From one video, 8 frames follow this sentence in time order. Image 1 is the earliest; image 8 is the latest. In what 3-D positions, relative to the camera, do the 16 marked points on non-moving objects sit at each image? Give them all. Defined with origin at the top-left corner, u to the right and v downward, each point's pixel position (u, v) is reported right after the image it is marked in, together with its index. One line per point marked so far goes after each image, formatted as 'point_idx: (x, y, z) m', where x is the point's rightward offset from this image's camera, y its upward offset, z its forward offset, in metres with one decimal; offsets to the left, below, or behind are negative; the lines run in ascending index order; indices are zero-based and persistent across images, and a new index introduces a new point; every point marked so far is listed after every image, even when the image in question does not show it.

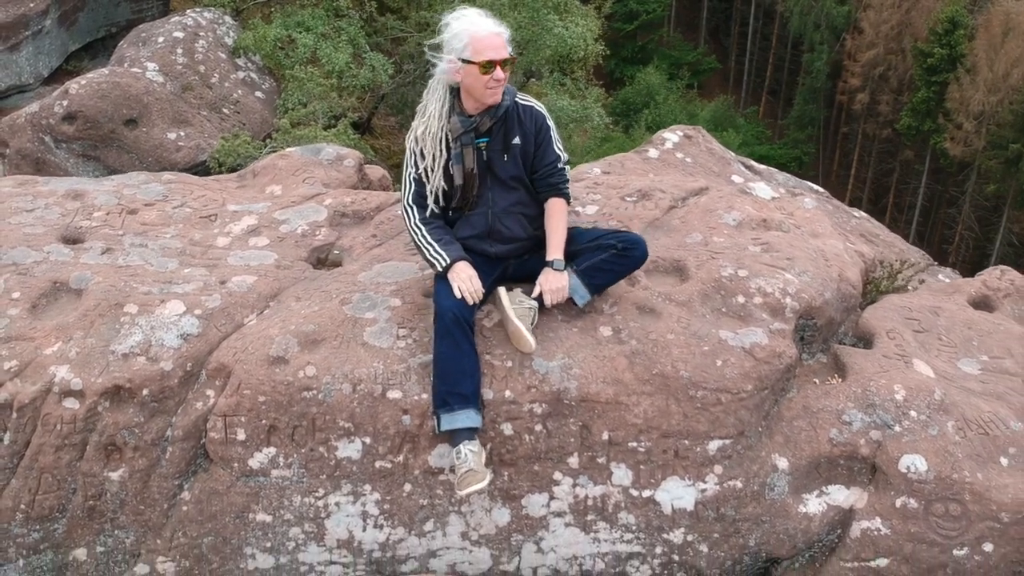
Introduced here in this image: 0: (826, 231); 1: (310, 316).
0: (+1.4, +0.3, +4.3) m
1: (-0.7, -0.1, +3.5) m
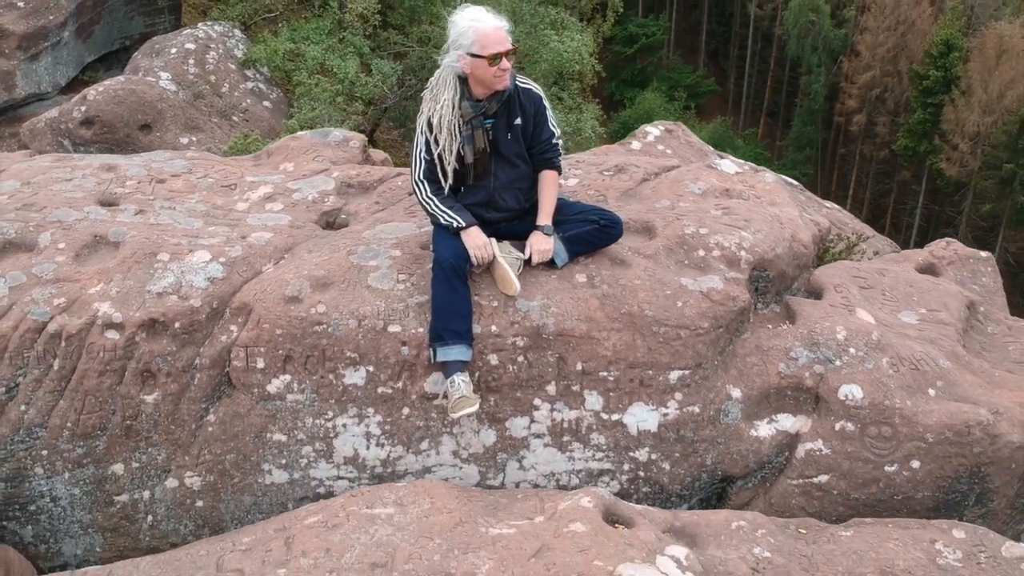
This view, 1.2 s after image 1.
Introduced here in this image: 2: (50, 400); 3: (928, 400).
0: (+1.3, +0.4, +4.8) m
1: (-0.8, +0.1, +4.0) m
2: (-1.8, -0.4, +3.8) m
3: (+1.7, -0.4, +3.9) m
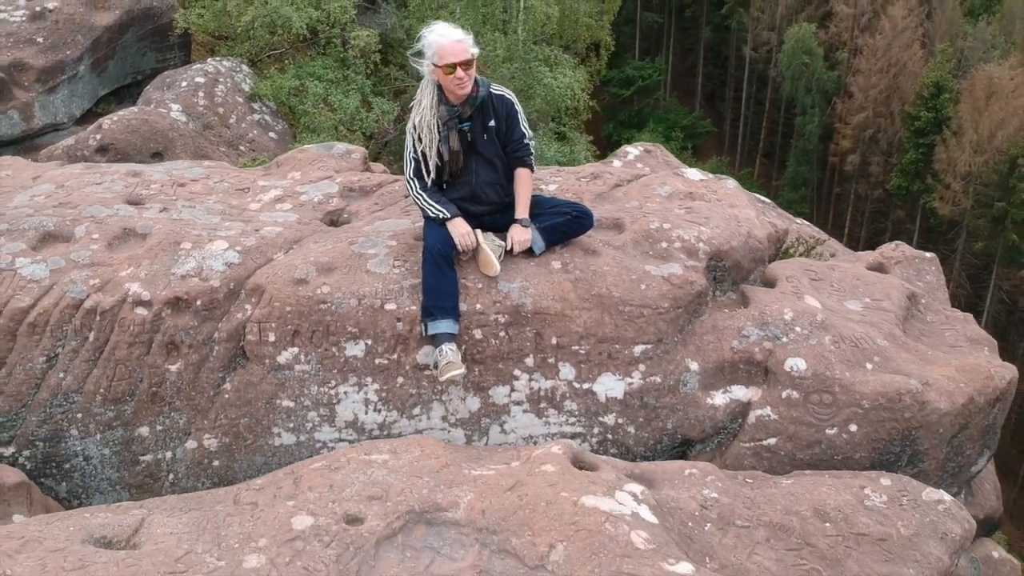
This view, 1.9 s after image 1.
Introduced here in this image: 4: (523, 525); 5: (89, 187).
0: (+1.2, +0.5, +5.3) m
1: (-0.9, +0.2, +4.5) m
2: (-1.9, -0.3, +4.3) m
3: (+1.6, -0.4, +4.4) m
4: (0.0, -0.8, +3.4) m
5: (-2.2, +0.5, +5.2) m
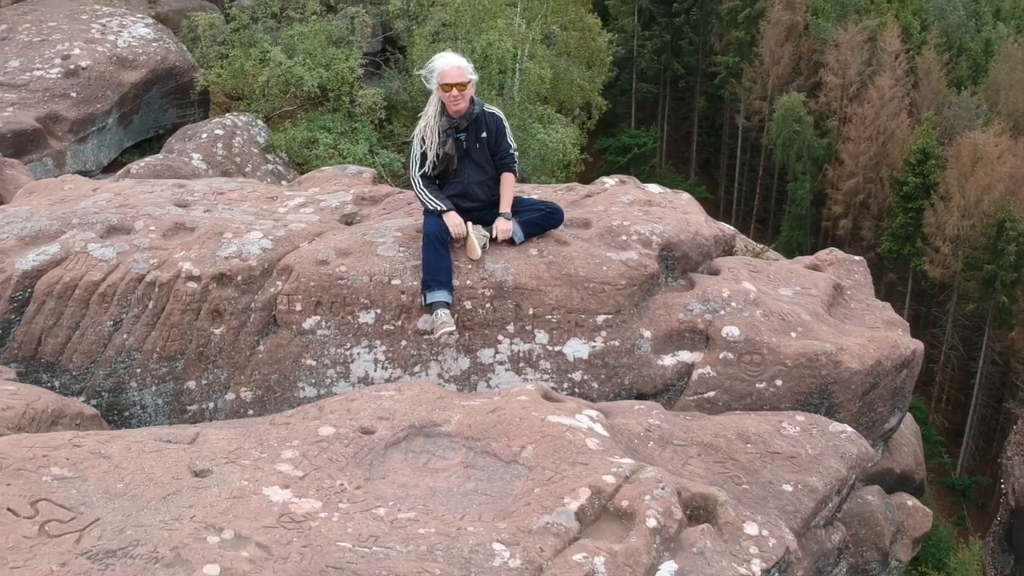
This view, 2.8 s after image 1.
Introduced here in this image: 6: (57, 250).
0: (+1.2, +0.5, +6.3) m
1: (-0.9, +0.3, +5.5) m
2: (-1.9, -0.2, +5.2) m
3: (+1.5, -0.3, +5.3) m
4: (0.0, -0.6, +4.2) m
5: (-2.3, +0.6, +6.2) m
6: (-2.5, +0.2, +5.4) m
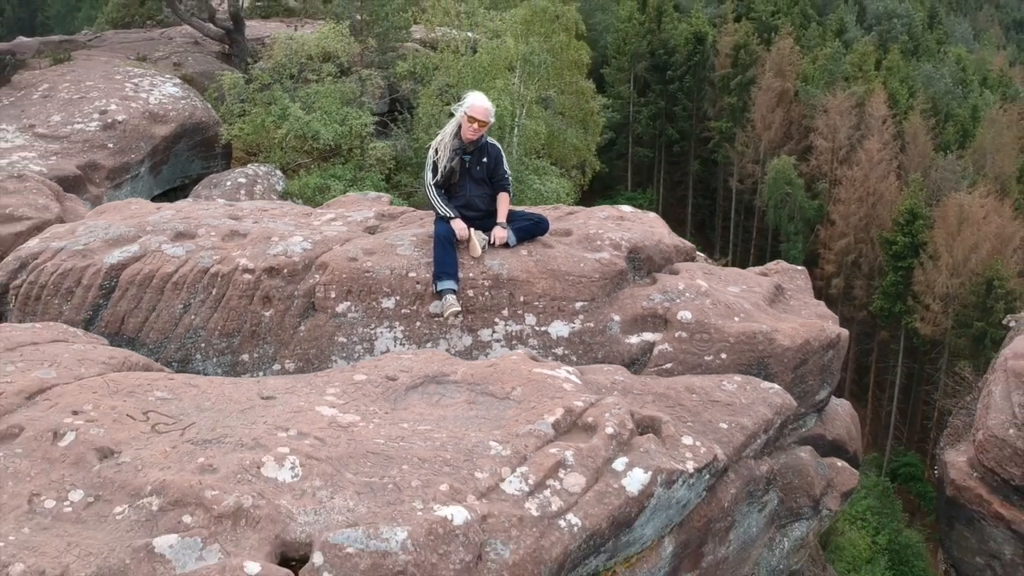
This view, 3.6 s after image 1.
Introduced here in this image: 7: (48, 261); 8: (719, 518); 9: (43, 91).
0: (+1.1, +0.5, +7.5) m
1: (-1.0, +0.3, +6.7) m
2: (-2.0, -0.2, +6.4) m
3: (+1.5, -0.2, +6.5) m
4: (-0.1, -0.5, +5.4) m
5: (-2.3, +0.6, +7.4) m
6: (-2.5, +0.3, +6.6) m
7: (-3.1, +0.2, +6.7) m
8: (+1.1, -1.3, +5.3) m
9: (-8.1, +3.4, +16.9) m
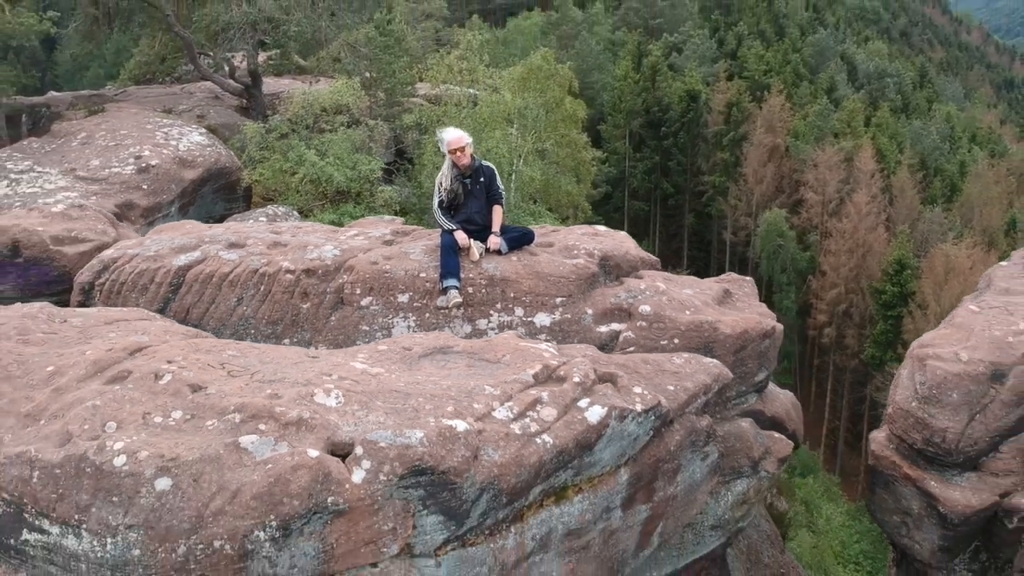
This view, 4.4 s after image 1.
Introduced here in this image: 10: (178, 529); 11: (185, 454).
0: (+1.1, +0.4, +9.0) m
1: (-1.0, +0.3, +8.2) m
2: (-2.0, -0.1, +7.9) m
3: (+1.4, -0.2, +8.0) m
4: (-0.2, -0.4, +6.9) m
5: (-2.4, +0.5, +8.9) m
6: (-2.6, +0.3, +8.1) m
7: (-3.2, +0.2, +8.2) m
8: (+1.1, -1.2, +6.7) m
9: (-8.1, +2.8, +18.5) m
10: (-1.7, -1.2, +4.8) m
11: (-1.7, -0.9, +5.1) m
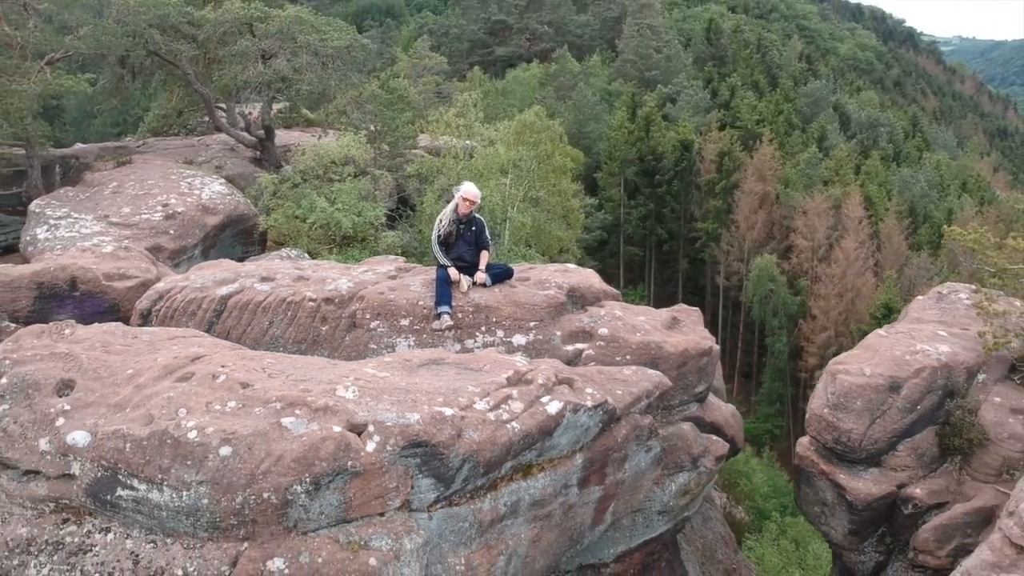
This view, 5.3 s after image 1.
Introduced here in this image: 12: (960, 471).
0: (+0.9, +0.1, +10.8) m
1: (-1.2, 0.0, +9.9) m
2: (-2.2, -0.4, +9.6) m
3: (+1.2, -0.5, +9.7) m
4: (-0.3, -0.6, +8.6) m
5: (-2.6, +0.2, +10.7) m
6: (-2.8, 0.0, +9.9) m
7: (-3.4, -0.1, +9.9) m
8: (+0.9, -1.4, +8.4) m
9: (-8.3, +2.1, +20.4) m
10: (-1.8, -1.3, +6.5) m
11: (-1.9, -1.0, +6.8) m
12: (+4.4, -1.8, +9.7) m
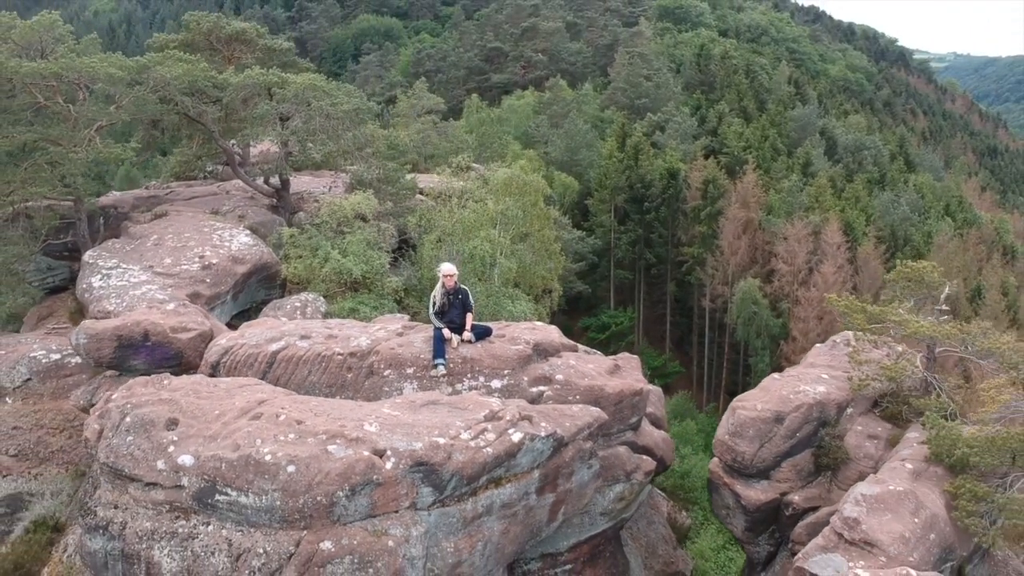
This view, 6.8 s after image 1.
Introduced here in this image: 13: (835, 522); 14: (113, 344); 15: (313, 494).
0: (+0.6, -0.6, +13.9) m
1: (-1.5, -0.7, +13.1) m
2: (-2.5, -1.1, +12.7) m
3: (+0.9, -1.2, +12.8) m
4: (-0.6, -1.4, +11.7) m
5: (-2.9, -0.5, +13.8) m
6: (-3.0, -0.7, +13.0) m
7: (-3.7, -0.8, +13.1) m
8: (+0.6, -2.1, +11.6) m
9: (-8.6, +1.1, +23.5) m
10: (-2.1, -2.0, +9.7) m
11: (-2.1, -1.7, +9.9) m
12: (+4.1, -2.5, +12.8) m
13: (+3.5, -2.5, +10.5) m
14: (-6.2, -0.9, +15.2) m
15: (-2.0, -2.0, +9.6) m
